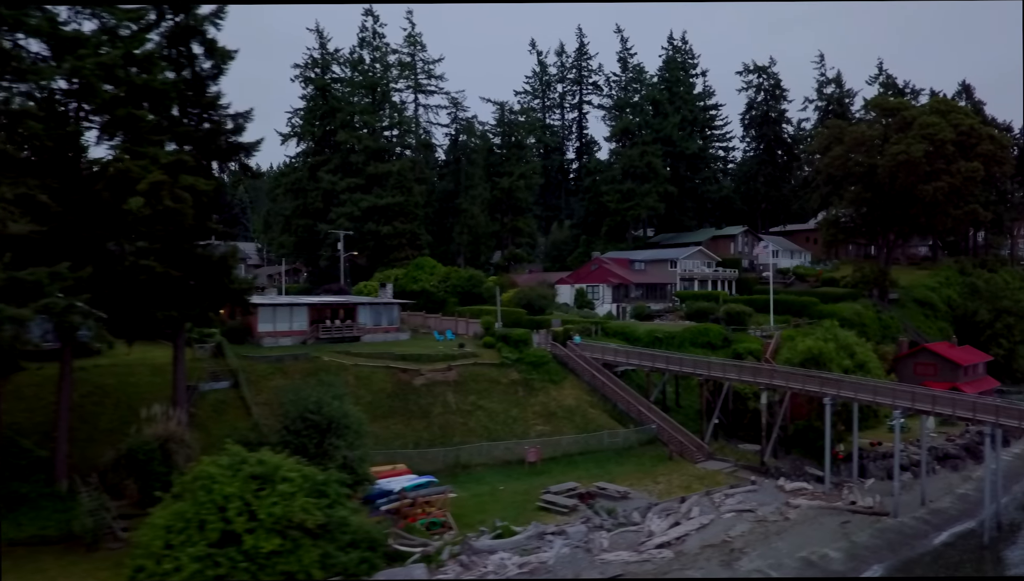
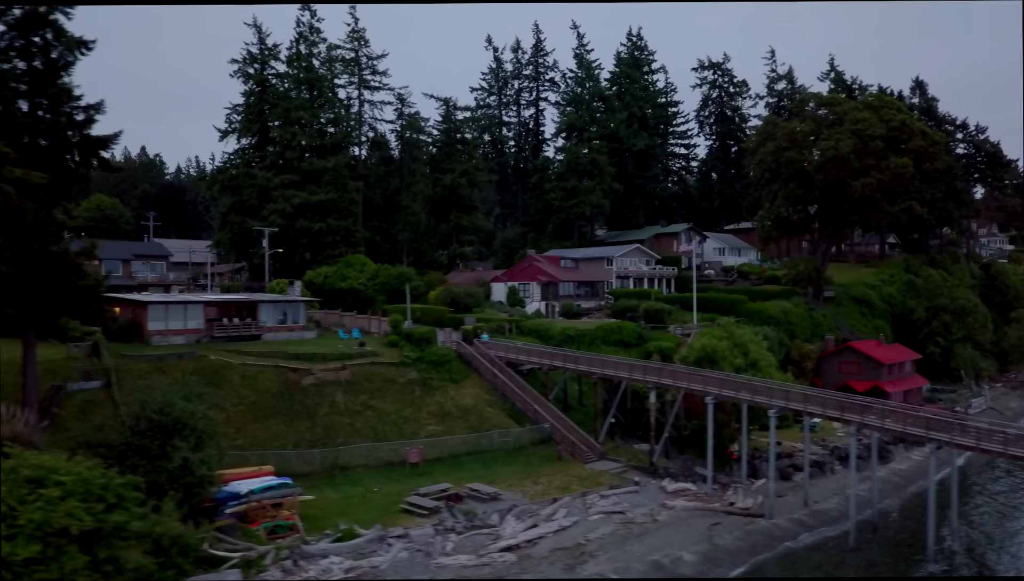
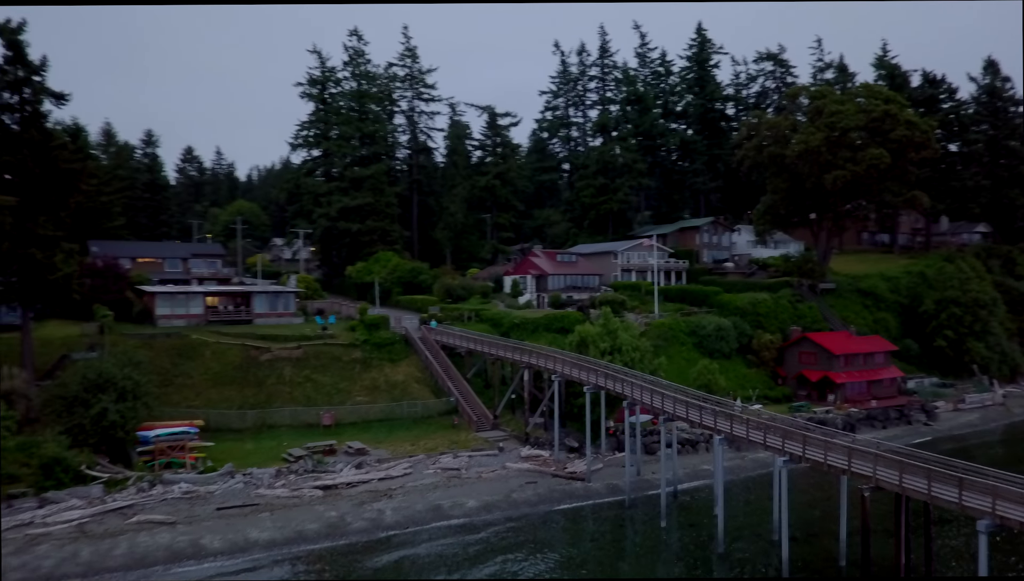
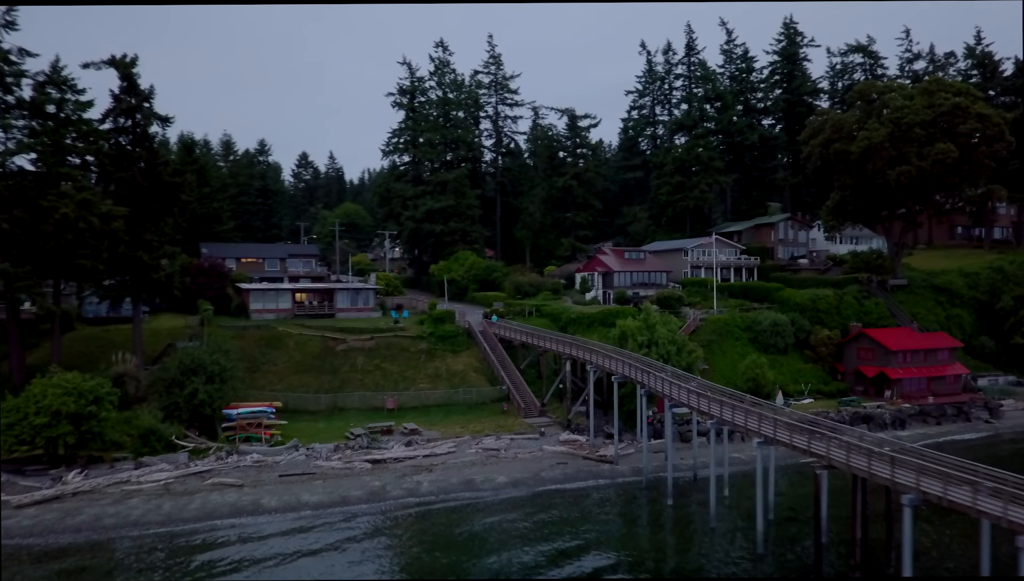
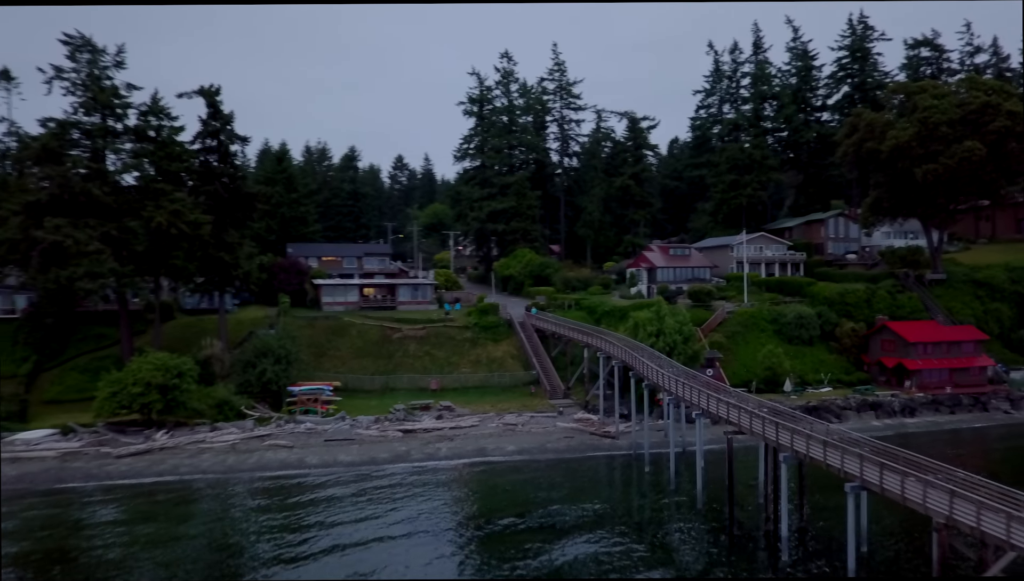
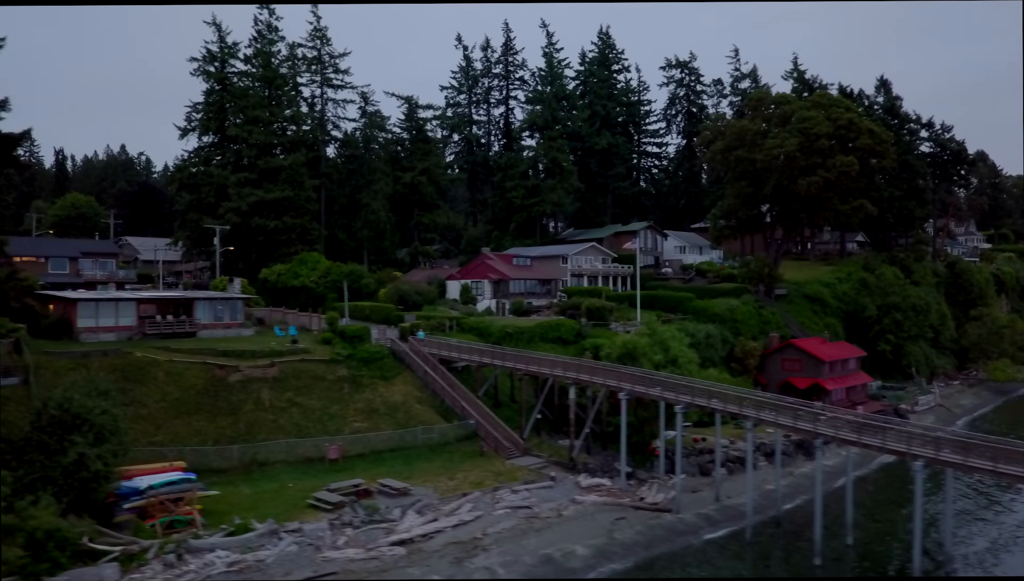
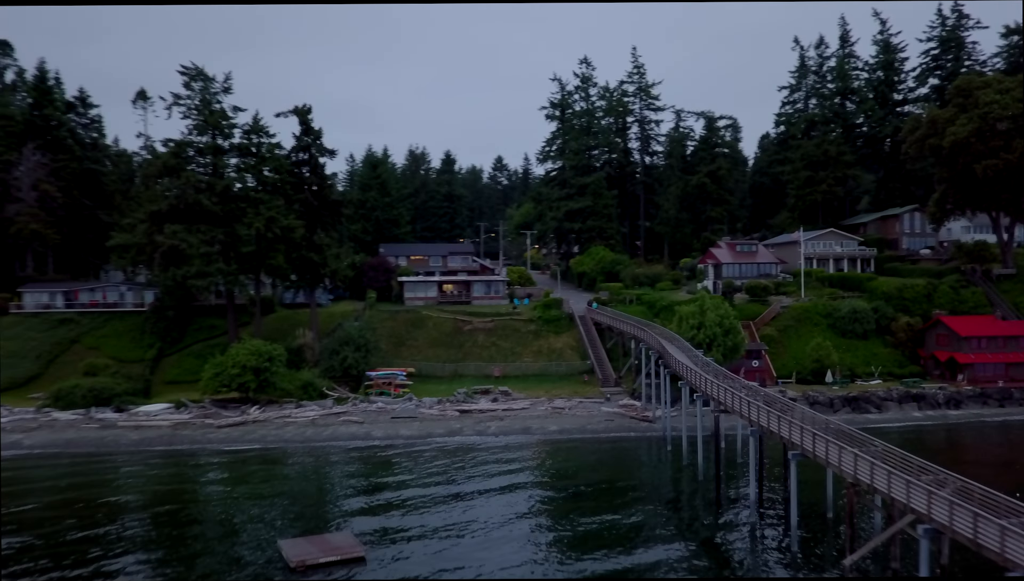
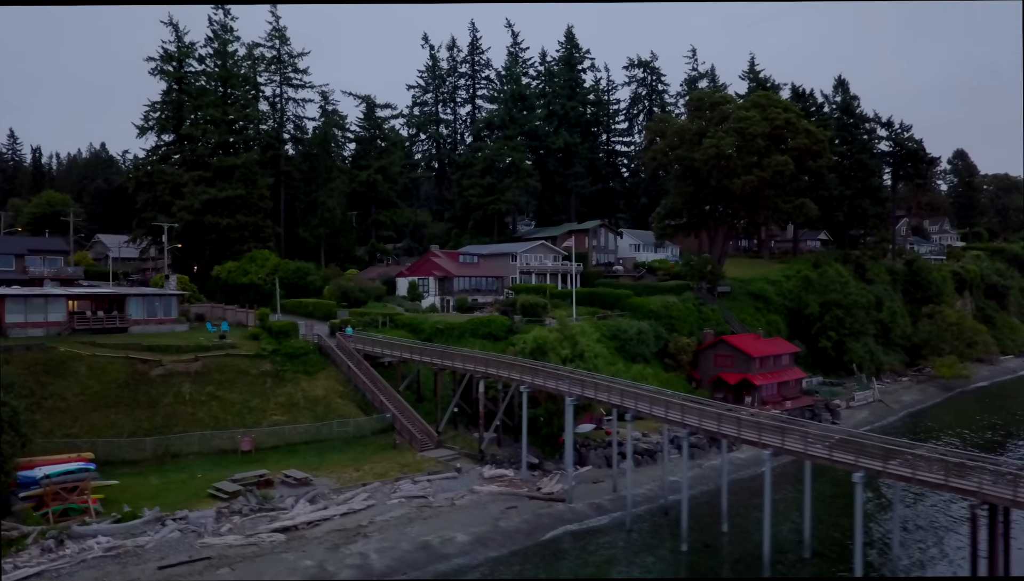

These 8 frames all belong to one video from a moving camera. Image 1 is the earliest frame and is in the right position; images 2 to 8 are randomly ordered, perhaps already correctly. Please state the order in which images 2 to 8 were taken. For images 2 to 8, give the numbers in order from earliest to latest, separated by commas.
2, 6, 8, 3, 4, 5, 7
